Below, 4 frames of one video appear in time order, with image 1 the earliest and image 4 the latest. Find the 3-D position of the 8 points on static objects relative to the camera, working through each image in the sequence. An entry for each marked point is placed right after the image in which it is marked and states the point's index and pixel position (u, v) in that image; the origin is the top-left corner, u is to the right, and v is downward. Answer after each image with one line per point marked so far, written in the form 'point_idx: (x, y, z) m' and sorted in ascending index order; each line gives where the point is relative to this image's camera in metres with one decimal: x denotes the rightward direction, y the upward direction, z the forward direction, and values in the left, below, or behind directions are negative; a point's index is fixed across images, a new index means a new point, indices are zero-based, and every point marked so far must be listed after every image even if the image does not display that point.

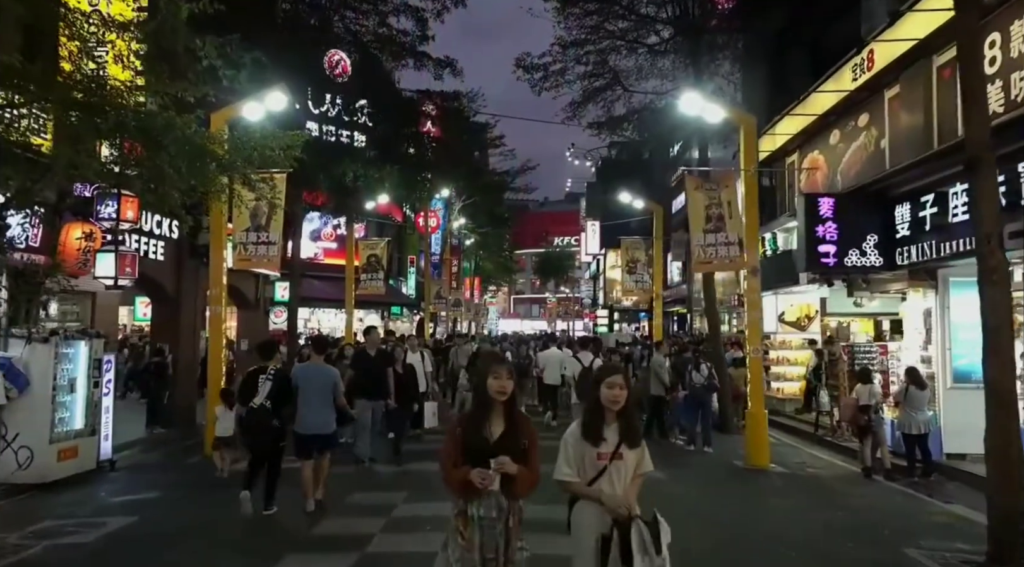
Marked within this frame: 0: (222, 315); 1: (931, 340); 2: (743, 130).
0: (-5.3, -0.6, +14.6) m
1: (+7.5, -1.0, +14.3) m
2: (+4.2, +2.8, +14.7) m
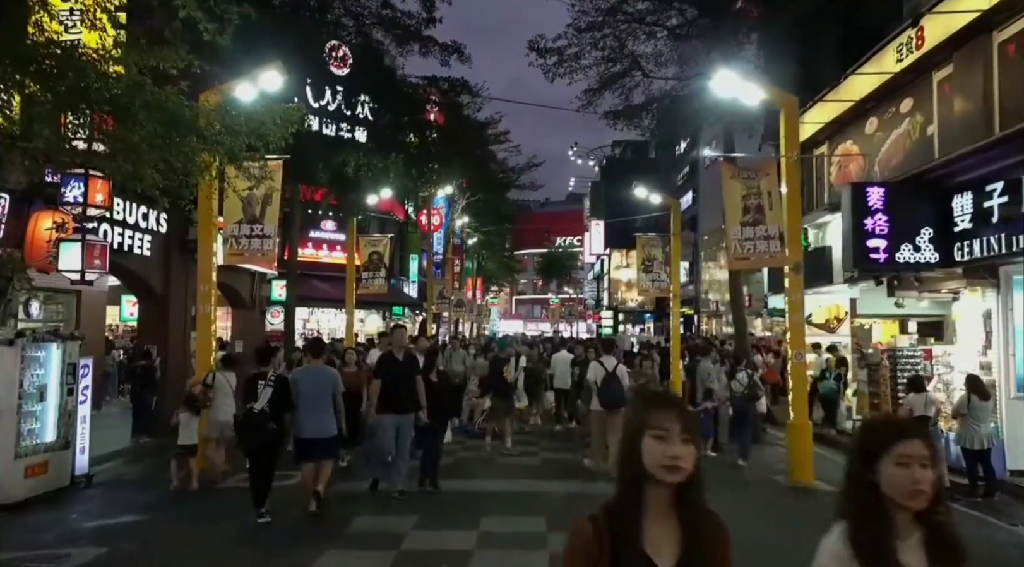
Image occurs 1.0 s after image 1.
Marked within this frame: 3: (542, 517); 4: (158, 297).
0: (-5.0, -0.5, +13.3) m
1: (+7.8, -1.0, +13.0) m
2: (+4.5, +2.8, +13.4) m
3: (+0.4, -2.8, +9.5) m
4: (-7.7, -0.3, +17.5) m
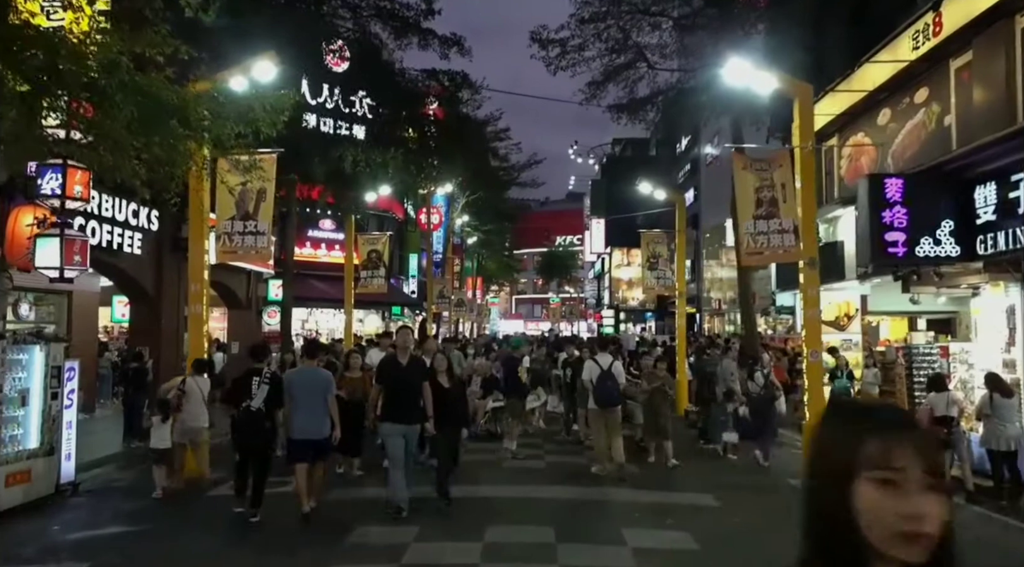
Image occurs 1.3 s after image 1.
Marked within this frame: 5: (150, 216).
0: (-5.0, -0.5, +12.8) m
1: (+7.9, -0.9, +12.5) m
2: (+4.6, +2.9, +12.9) m
3: (+0.4, -2.7, +9.0) m
4: (-7.6, -0.3, +16.9) m
5: (-7.4, +1.4, +16.3) m
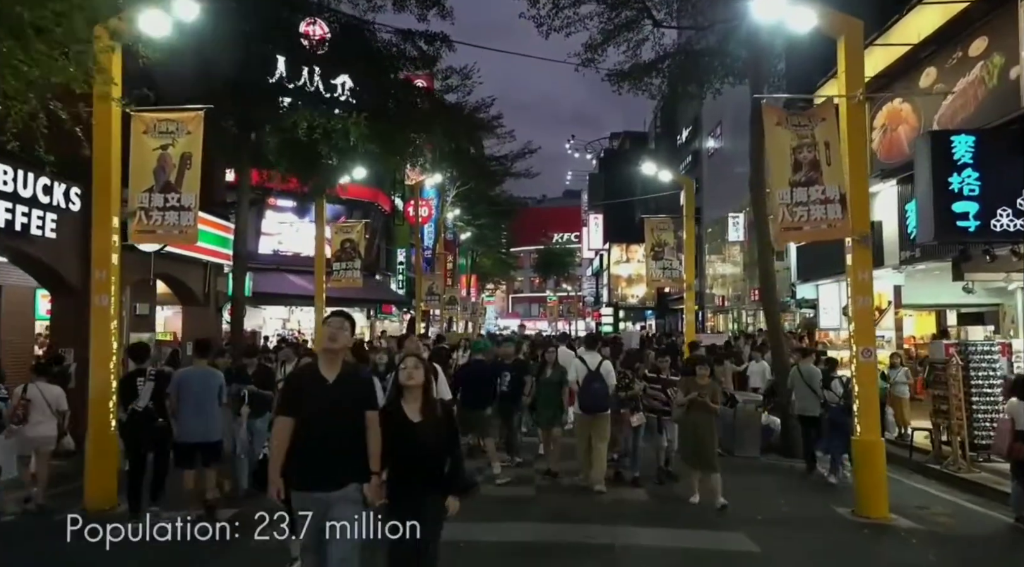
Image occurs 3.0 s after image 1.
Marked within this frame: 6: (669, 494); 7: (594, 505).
0: (-5.2, -0.3, +10.4) m
1: (+7.6, -0.7, +10.1) m
2: (+4.3, +3.1, +10.4) m
3: (+0.2, -2.5, +6.6) m
4: (-7.9, -0.1, +14.5) m
5: (-7.7, +1.6, +13.8) m
6: (+2.1, -2.8, +10.6) m
7: (+1.0, -2.8, +10.0) m
